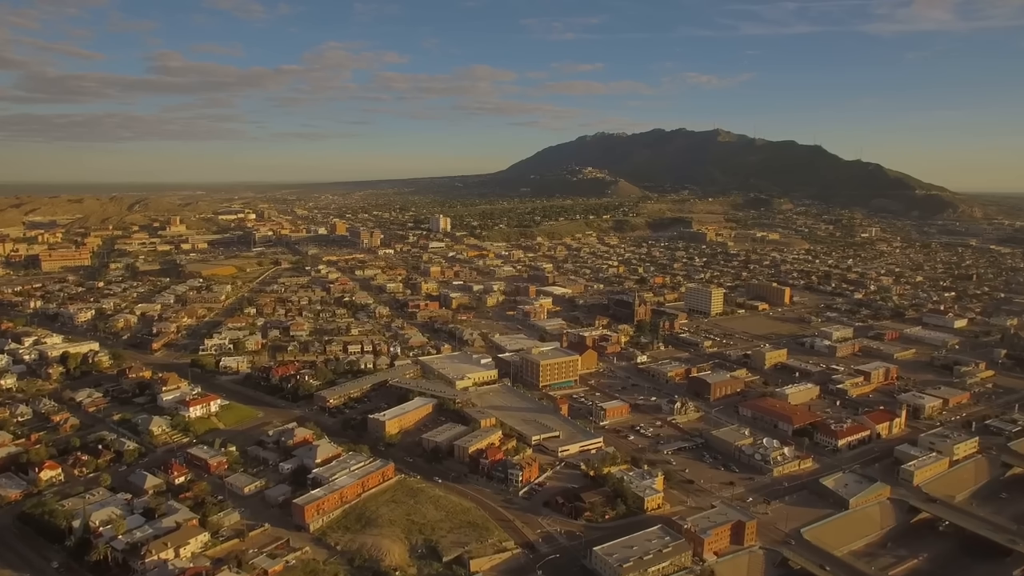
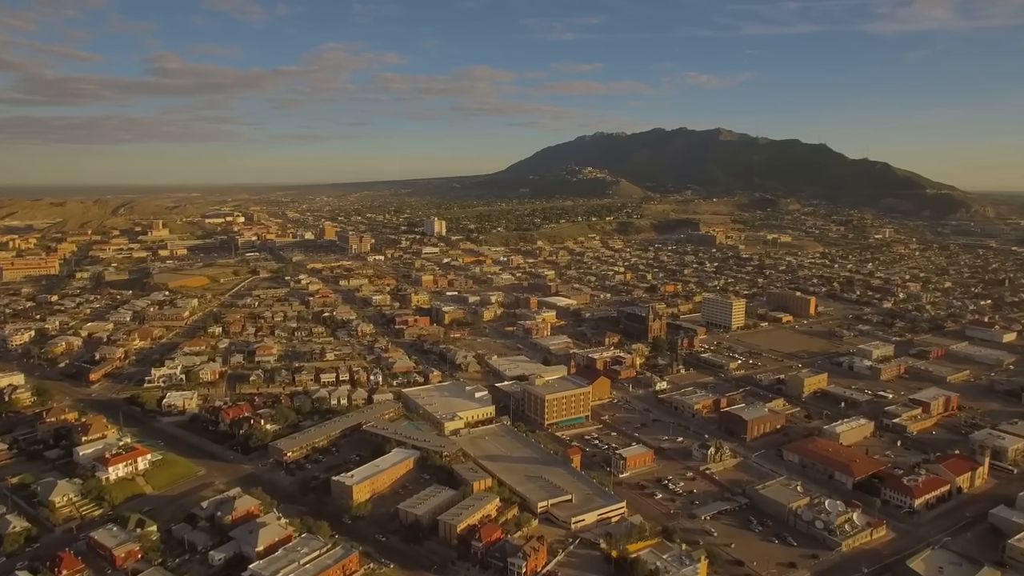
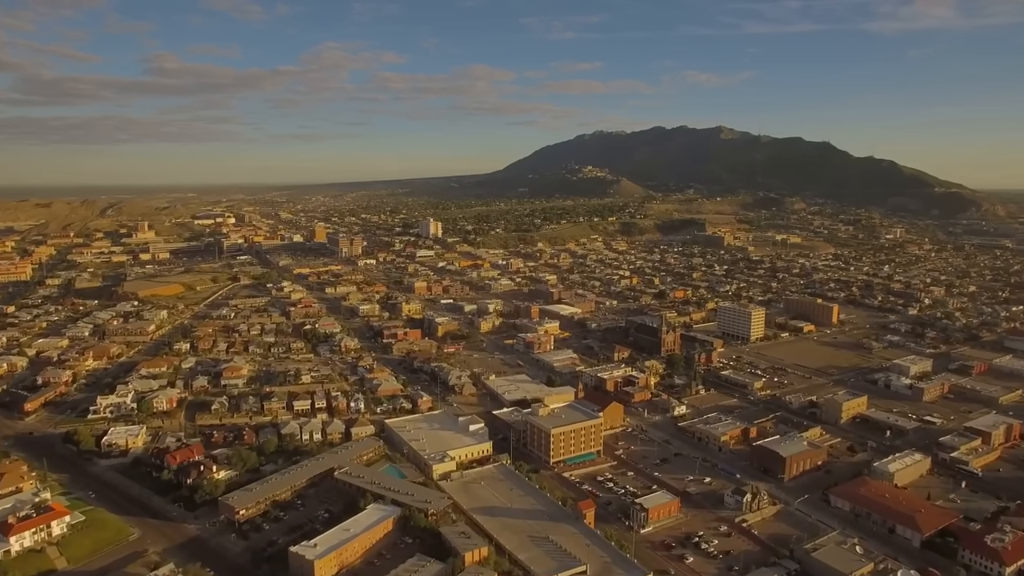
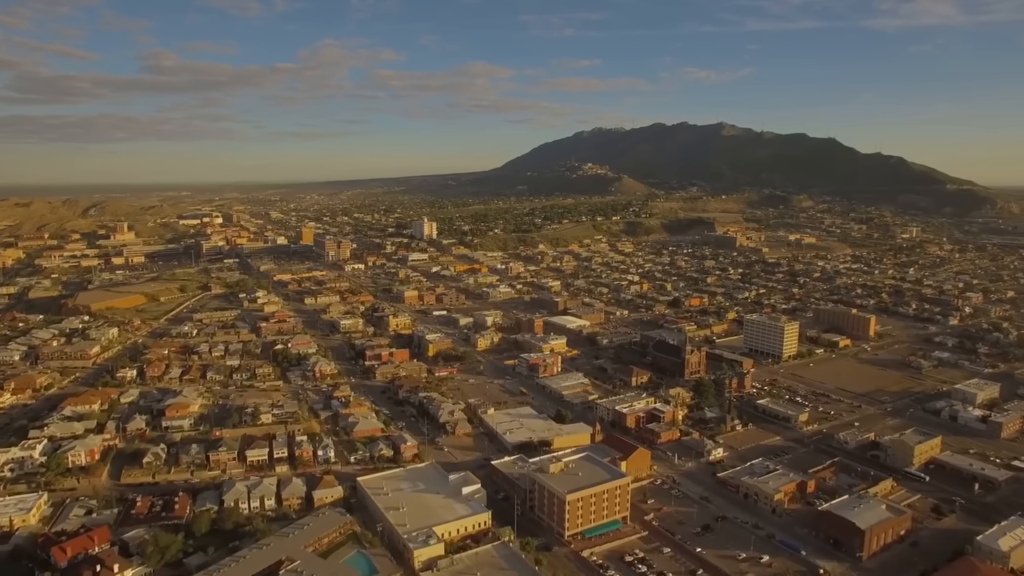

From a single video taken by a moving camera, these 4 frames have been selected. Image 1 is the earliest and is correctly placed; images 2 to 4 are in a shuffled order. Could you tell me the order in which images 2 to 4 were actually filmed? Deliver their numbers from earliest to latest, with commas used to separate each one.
2, 3, 4
